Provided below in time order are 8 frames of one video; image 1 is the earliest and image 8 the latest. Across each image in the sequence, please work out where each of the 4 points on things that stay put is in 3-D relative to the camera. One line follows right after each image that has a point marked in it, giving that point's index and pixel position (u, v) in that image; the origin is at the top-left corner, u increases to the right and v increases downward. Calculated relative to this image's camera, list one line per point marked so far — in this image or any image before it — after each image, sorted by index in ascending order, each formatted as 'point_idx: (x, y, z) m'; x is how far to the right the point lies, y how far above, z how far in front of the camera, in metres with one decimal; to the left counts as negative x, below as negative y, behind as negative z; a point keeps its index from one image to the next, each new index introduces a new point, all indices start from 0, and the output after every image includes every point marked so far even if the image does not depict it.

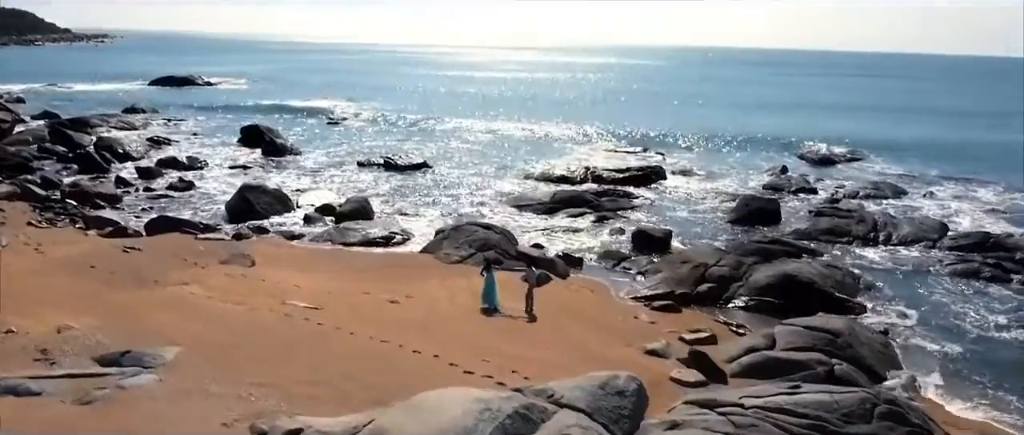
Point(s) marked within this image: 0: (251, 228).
0: (-6.3, -0.2, +19.3) m
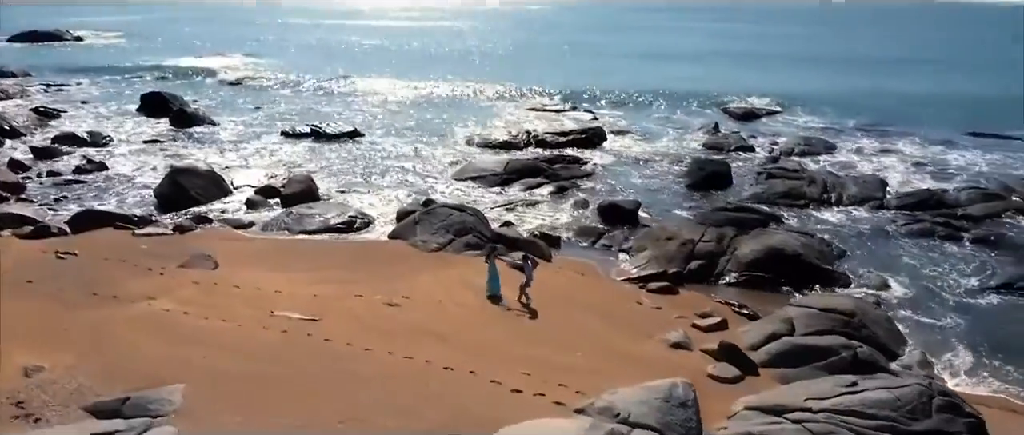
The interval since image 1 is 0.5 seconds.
0: (-7.1, 0.0, +17.5) m
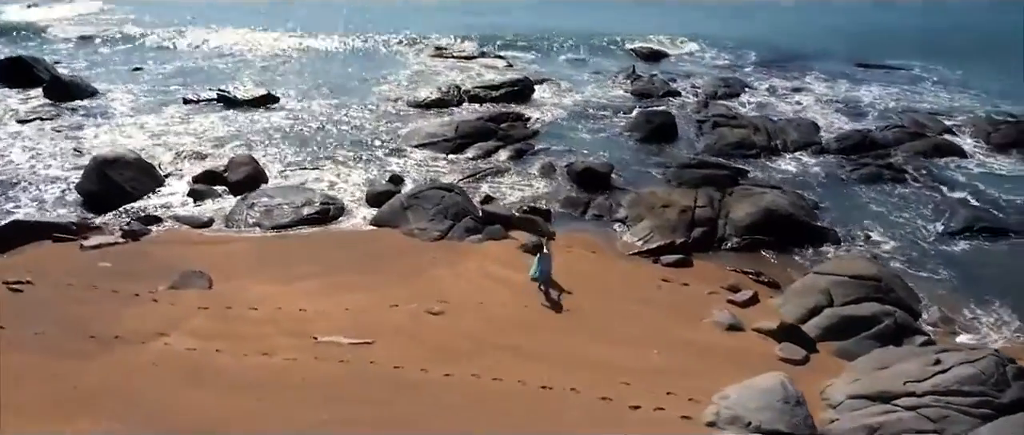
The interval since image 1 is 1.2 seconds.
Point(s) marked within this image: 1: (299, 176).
0: (-7.3, 0.0, +15.4) m
1: (-4.8, +1.0, +17.9) m
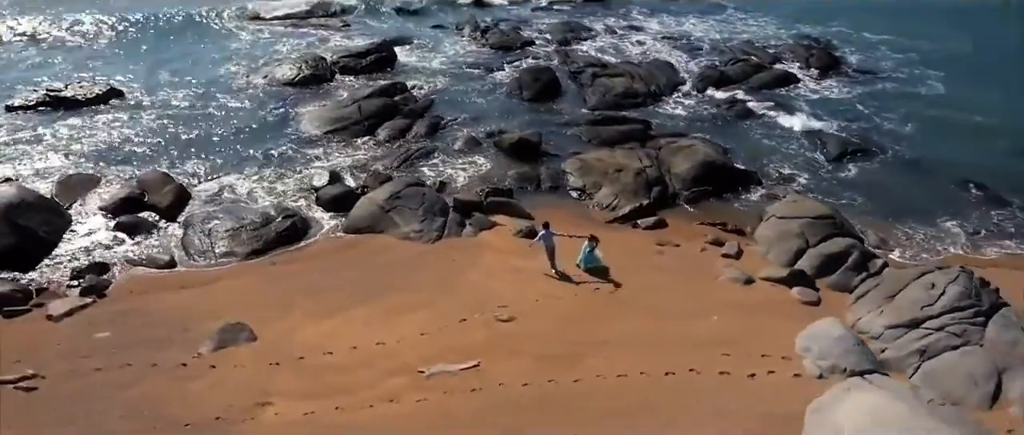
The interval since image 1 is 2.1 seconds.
0: (-7.3, -0.8, +13.5) m
1: (-5.9, +0.6, +16.5) m
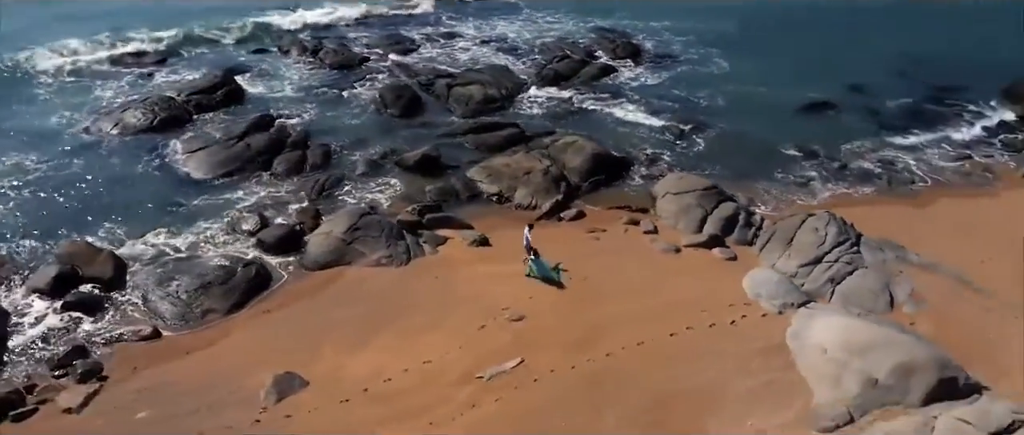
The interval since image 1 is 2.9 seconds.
0: (-7.4, -2.2, +12.9) m
1: (-7.1, -0.6, +16.1) m
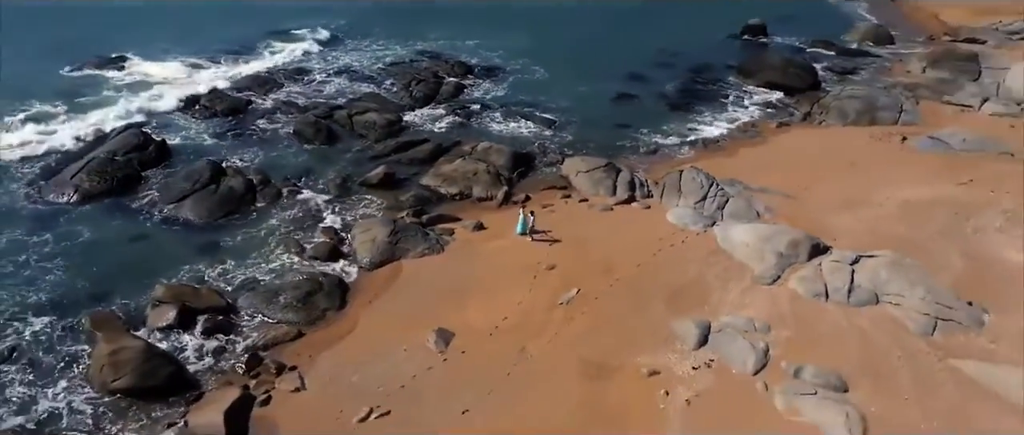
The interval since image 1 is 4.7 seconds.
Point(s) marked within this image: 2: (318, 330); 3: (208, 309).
0: (-5.6, -3.0, +16.4) m
1: (-6.8, -1.4, +19.5) m
2: (-4.4, -2.5, +17.6) m
3: (-6.9, -2.1, +17.9) m
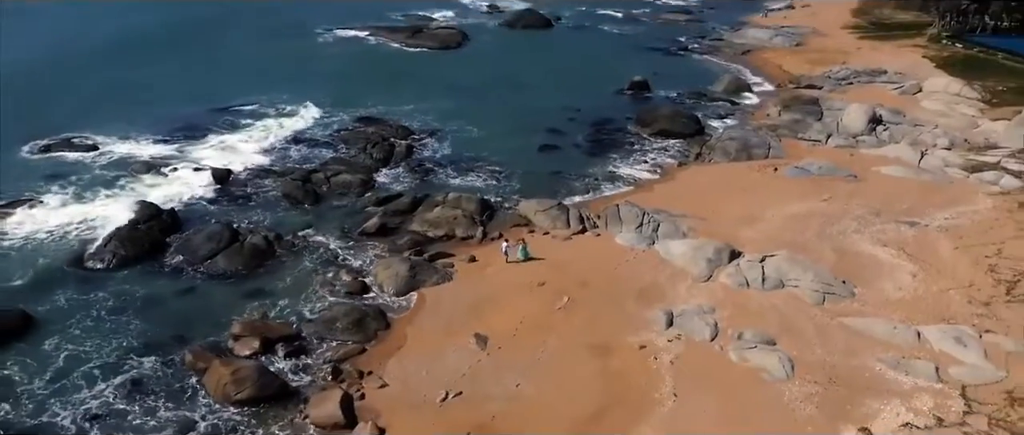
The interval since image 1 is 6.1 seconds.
0: (-4.9, -4.1, +20.9) m
1: (-6.7, -2.9, +23.8) m
2: (-3.9, -3.6, +22.4) m
3: (-6.4, -3.4, +22.3) m
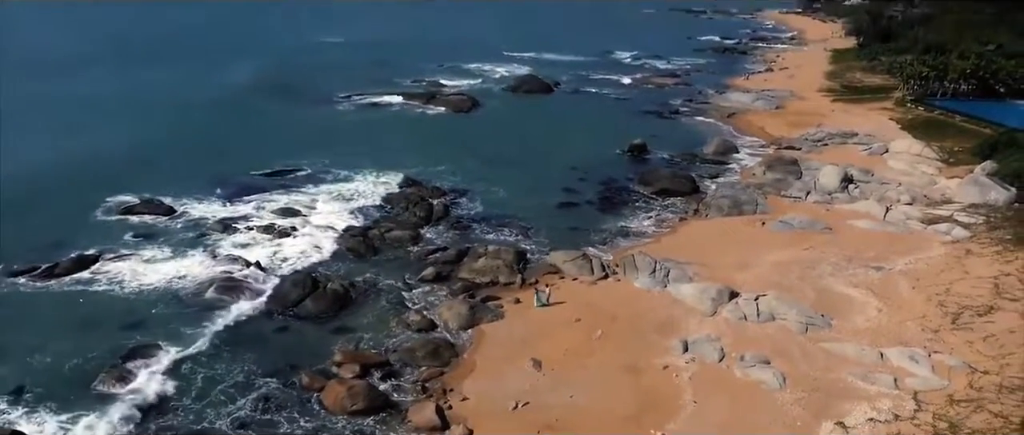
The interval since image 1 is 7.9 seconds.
0: (-3.1, -5.8, +26.4) m
1: (-5.0, -4.7, +29.3) m
2: (-2.2, -5.4, +27.8) m
3: (-4.7, -5.2, +27.7) m
